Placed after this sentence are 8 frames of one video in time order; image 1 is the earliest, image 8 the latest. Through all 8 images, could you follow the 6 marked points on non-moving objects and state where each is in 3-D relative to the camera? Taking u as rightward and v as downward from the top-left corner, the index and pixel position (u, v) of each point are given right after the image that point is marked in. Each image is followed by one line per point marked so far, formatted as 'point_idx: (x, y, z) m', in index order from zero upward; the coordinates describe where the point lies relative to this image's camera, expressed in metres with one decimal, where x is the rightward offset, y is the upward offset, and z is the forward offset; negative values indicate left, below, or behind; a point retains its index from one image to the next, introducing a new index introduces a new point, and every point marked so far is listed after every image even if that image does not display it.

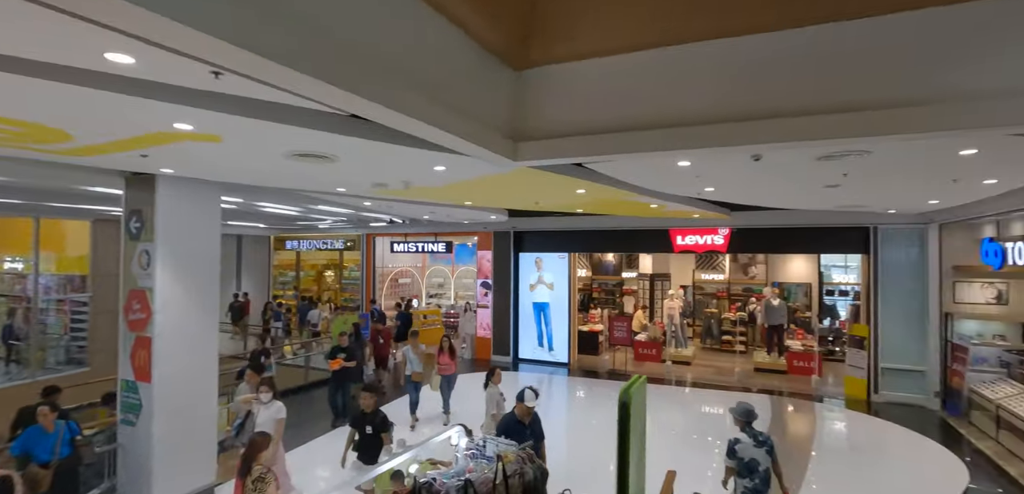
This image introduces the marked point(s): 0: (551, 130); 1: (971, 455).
0: (+0.3, +0.8, +3.5) m
1: (+5.7, -2.6, +6.2) m
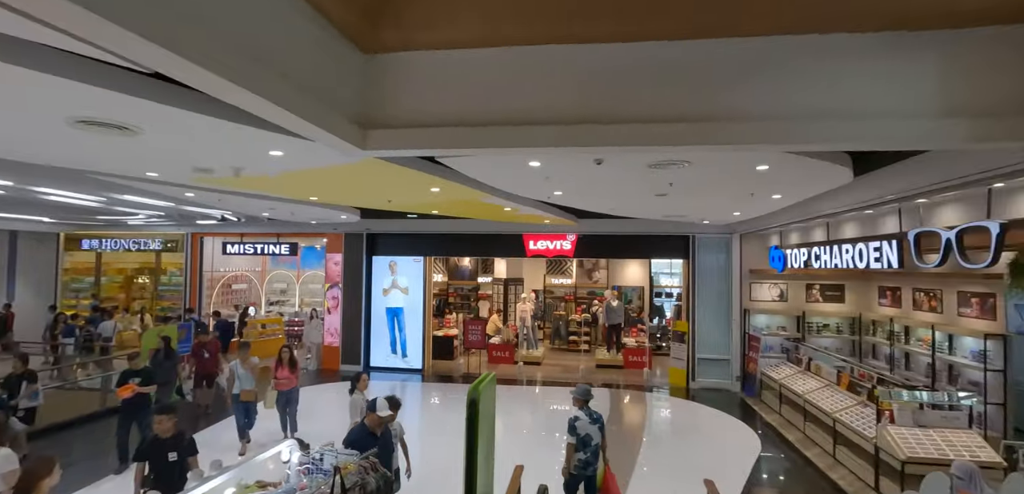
0: (-0.7, +0.9, +3.4) m
1: (+3.7, -2.7, +7.4) m
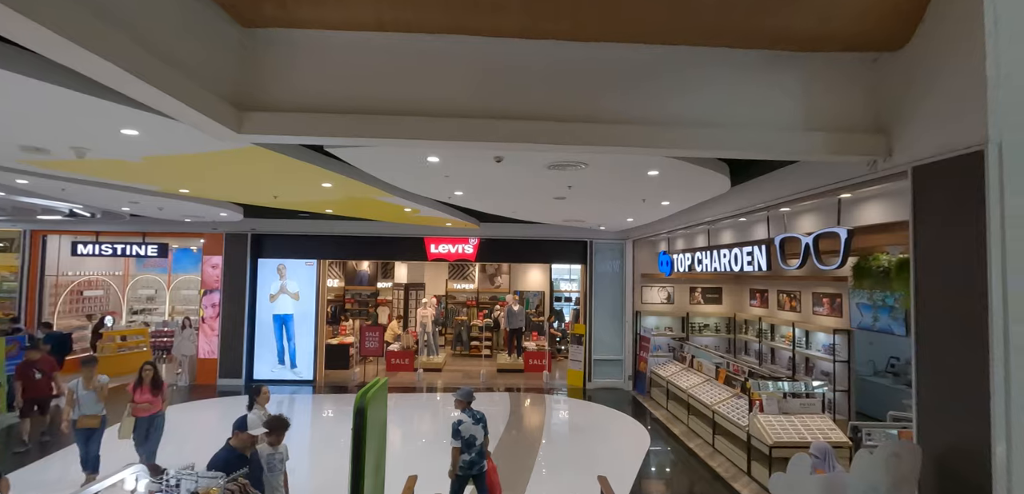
0: (-1.4, +0.9, +3.1) m
1: (+2.2, -2.8, +7.8) m
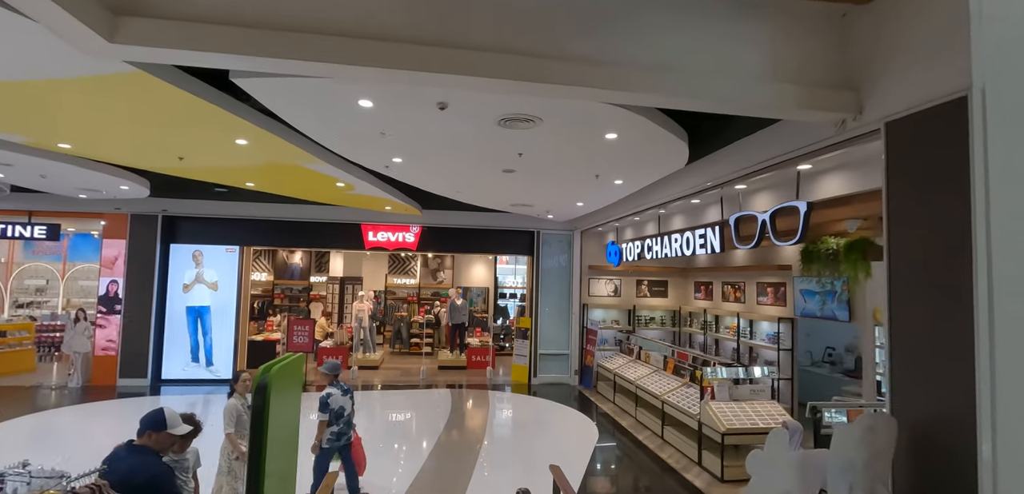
0: (-1.7, +1.2, +2.5) m
1: (+1.3, -2.6, +7.5) m
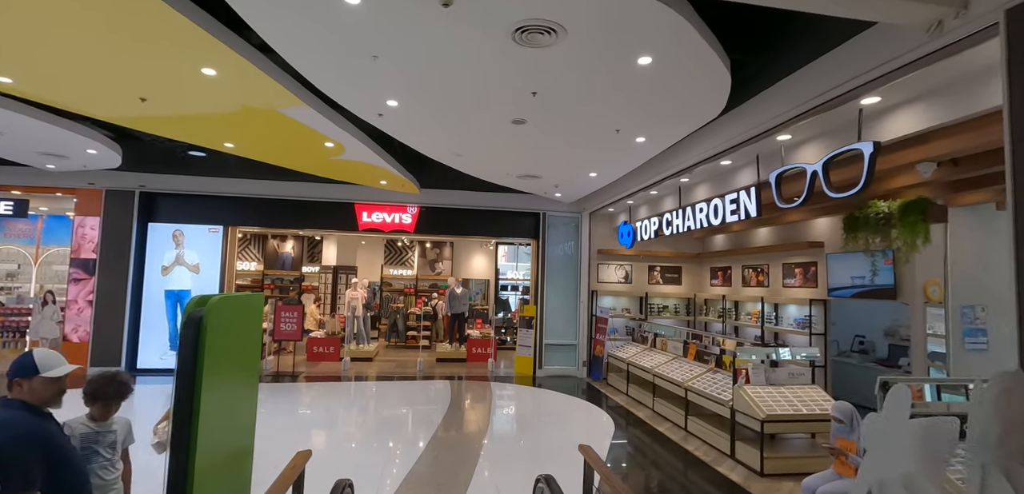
0: (-1.6, +1.6, +1.9) m
1: (+1.4, -2.3, +6.9) m
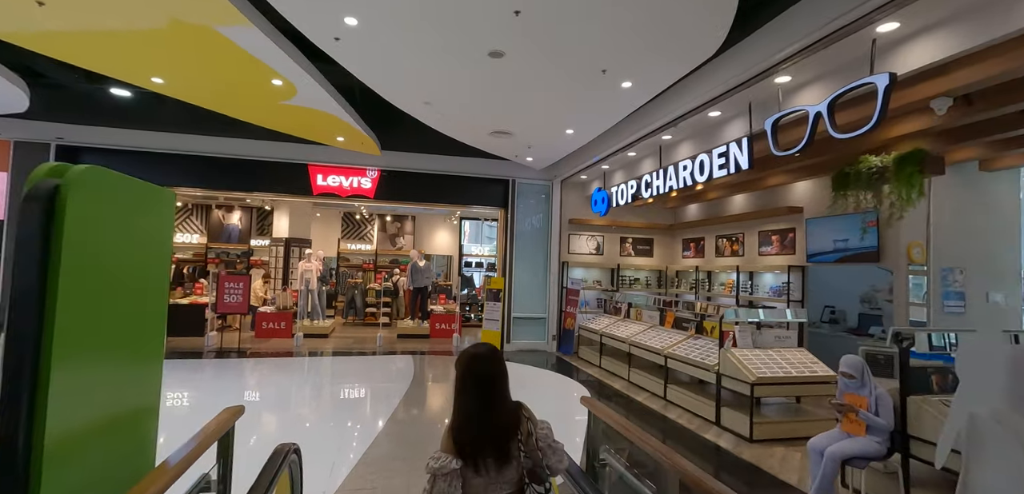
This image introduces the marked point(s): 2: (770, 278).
0: (-1.5, +1.9, +1.2) m
1: (+1.0, -1.8, +6.6) m
2: (+3.4, -0.4, +6.6) m
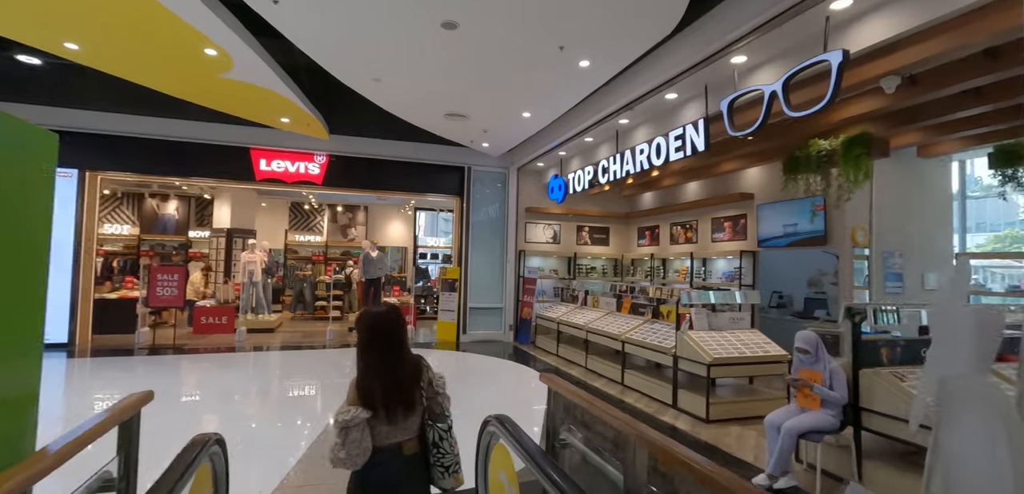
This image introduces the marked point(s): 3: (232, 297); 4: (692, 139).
0: (-1.6, +2.0, +0.9) m
1: (+0.4, -1.6, +6.5) m
2: (+2.8, -0.2, +6.7) m
3: (-5.2, -0.9, +9.3) m
4: (+1.6, +1.0, +4.4) m
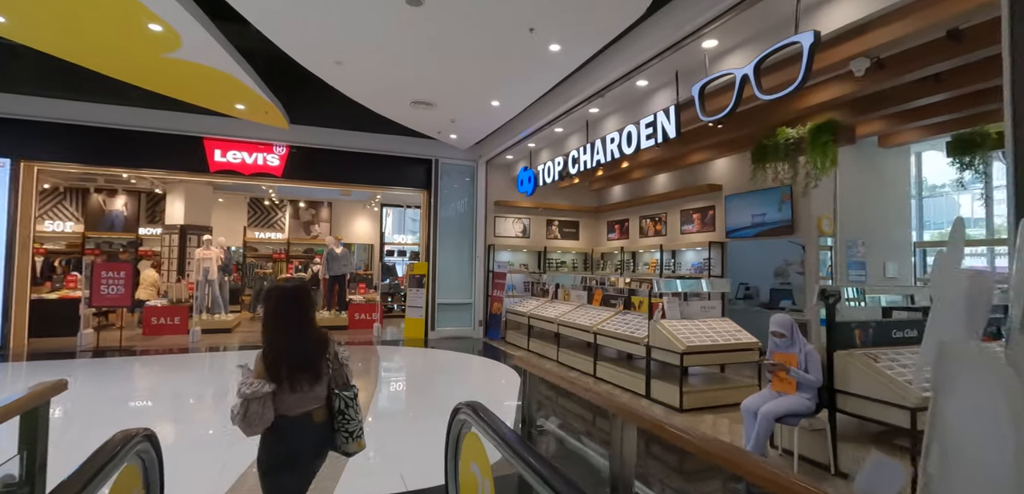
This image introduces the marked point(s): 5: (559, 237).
0: (-1.7, +2.1, +0.7) m
1: (0.0, -1.5, +6.4) m
2: (+2.4, -0.1, +6.7) m
3: (-5.7, -0.9, +8.8) m
4: (+1.3, +1.1, +4.4) m
5: (+0.8, +0.2, +8.7) m
